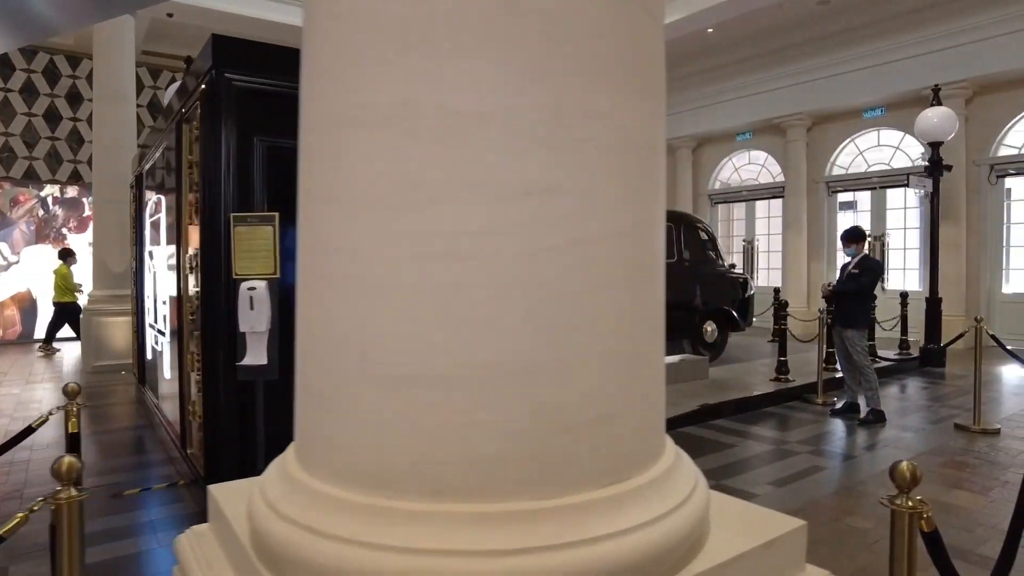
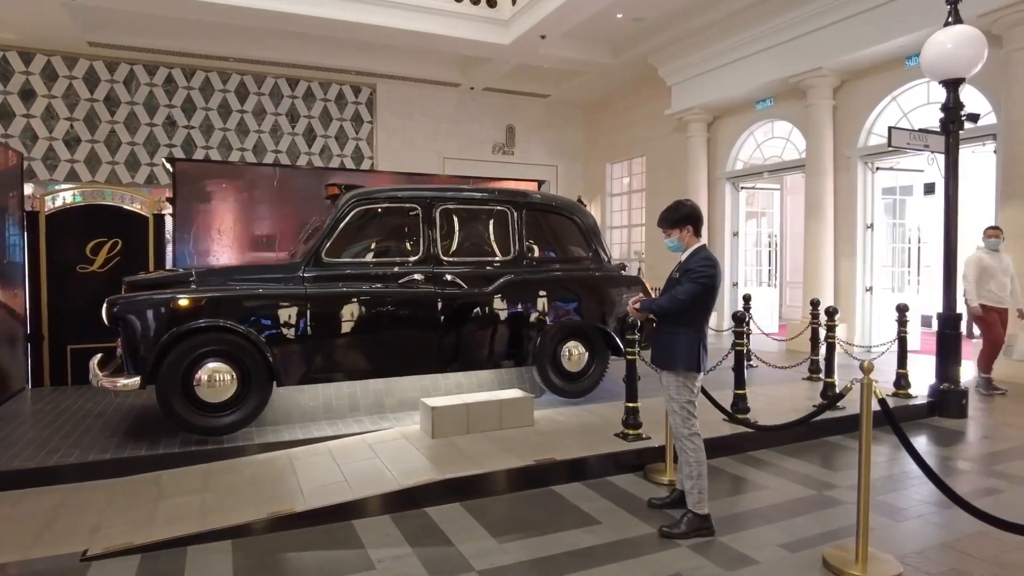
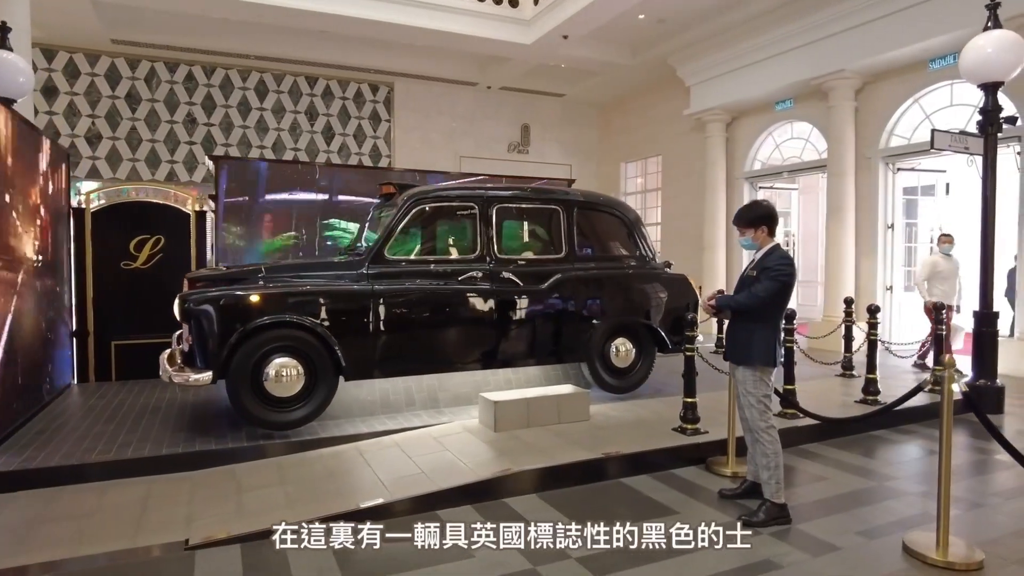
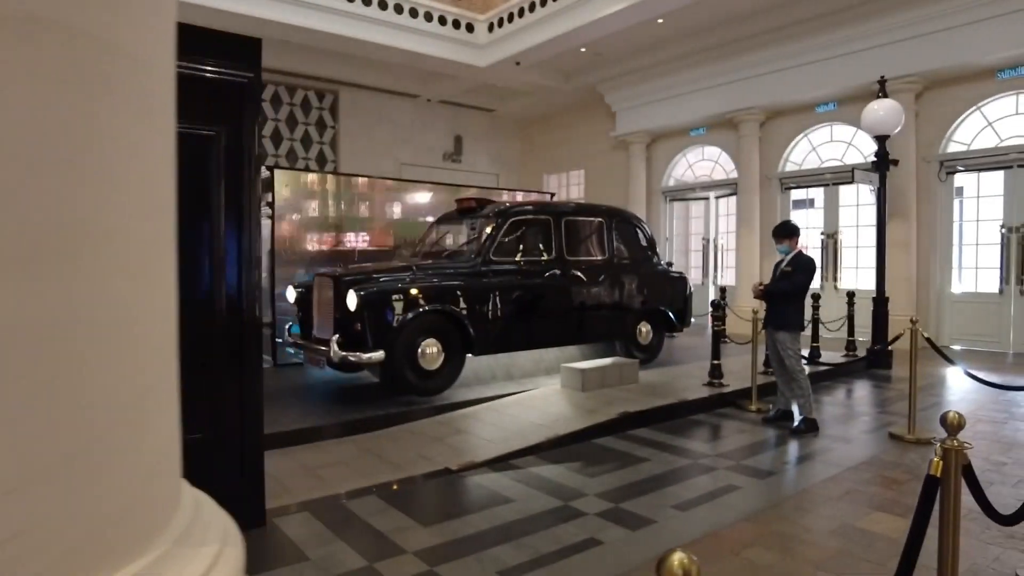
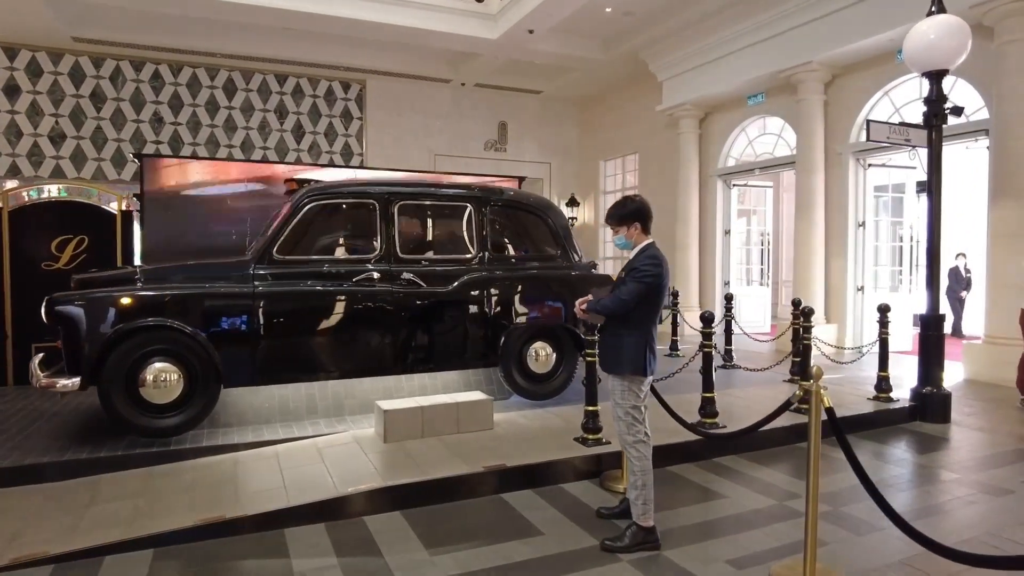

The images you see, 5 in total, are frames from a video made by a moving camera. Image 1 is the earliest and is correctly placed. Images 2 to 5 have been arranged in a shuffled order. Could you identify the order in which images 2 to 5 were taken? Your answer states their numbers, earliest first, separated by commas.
4, 3, 2, 5
